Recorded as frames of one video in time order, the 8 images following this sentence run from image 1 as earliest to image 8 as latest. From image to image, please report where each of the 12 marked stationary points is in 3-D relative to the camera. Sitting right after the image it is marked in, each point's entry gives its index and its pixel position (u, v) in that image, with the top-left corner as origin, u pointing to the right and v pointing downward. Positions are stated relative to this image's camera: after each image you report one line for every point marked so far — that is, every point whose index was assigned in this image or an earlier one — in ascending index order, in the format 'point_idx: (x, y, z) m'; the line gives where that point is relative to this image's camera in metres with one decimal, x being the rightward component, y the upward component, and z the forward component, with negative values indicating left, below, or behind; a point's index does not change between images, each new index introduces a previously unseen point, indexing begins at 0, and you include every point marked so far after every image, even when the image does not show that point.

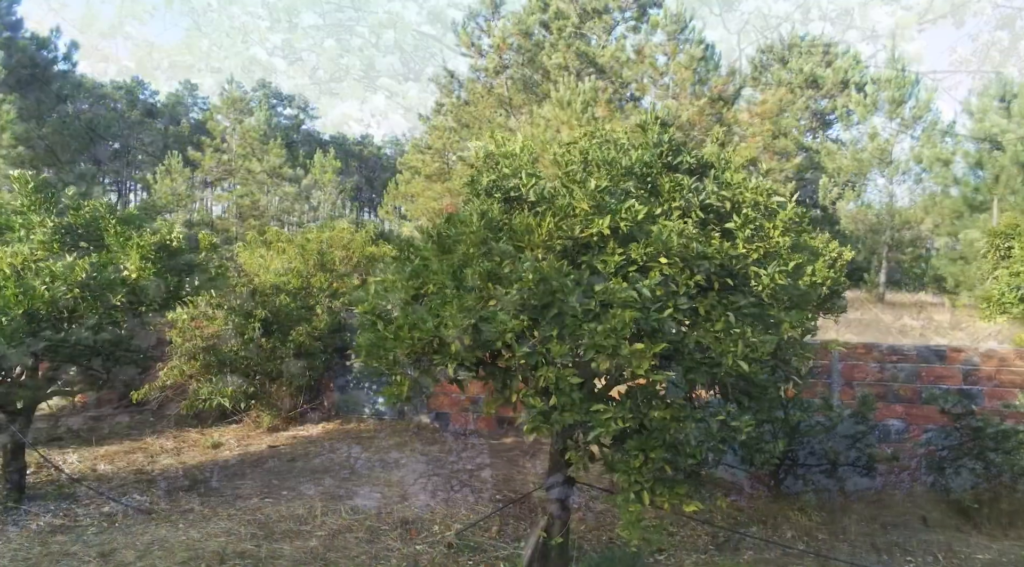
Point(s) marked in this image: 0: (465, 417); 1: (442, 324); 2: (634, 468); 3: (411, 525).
0: (-0.5, -1.5, +8.8) m
1: (-0.3, -0.2, +3.4) m
2: (+0.5, -0.8, +3.4) m
3: (-0.6, -1.6, +5.2) m
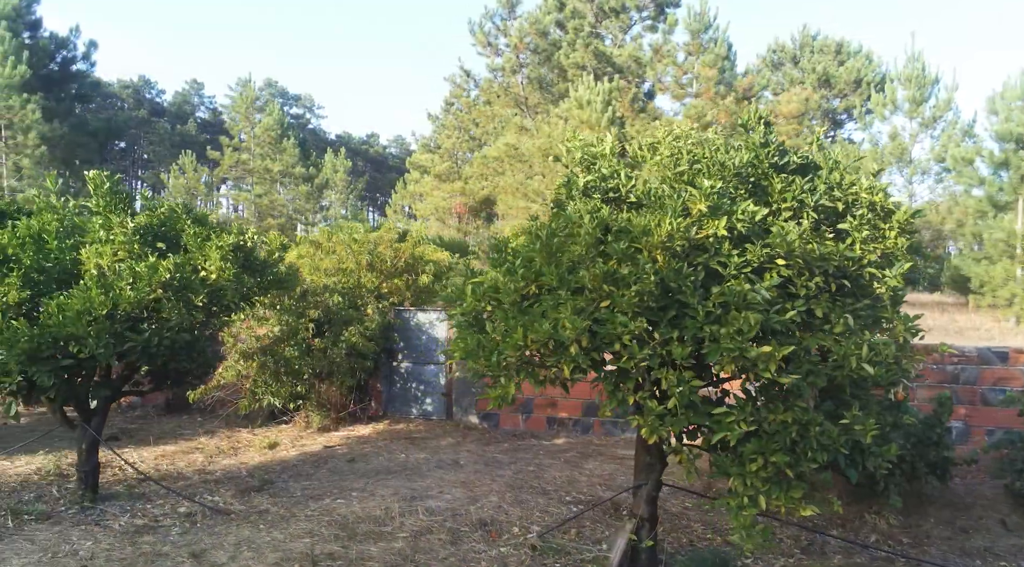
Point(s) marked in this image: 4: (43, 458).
0: (0.0, -1.5, +8.8) m
1: (+0.2, -0.2, +3.4) m
2: (+1.0, -0.8, +3.4) m
3: (-0.1, -1.6, +5.2) m
4: (-4.0, -1.5, +6.7) m
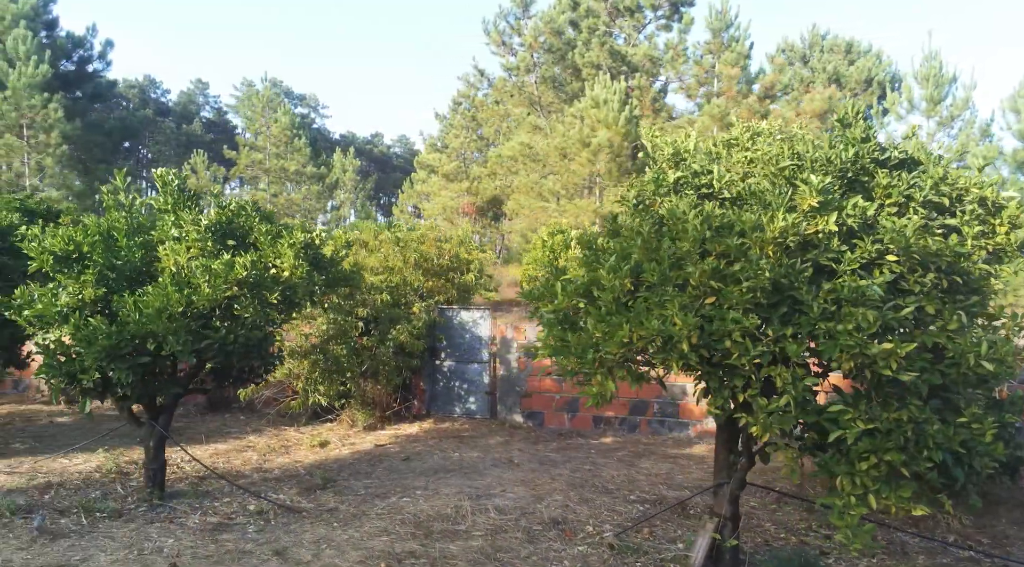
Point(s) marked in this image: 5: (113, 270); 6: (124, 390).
0: (+0.5, -1.5, +8.7) m
1: (+0.7, -0.2, +3.4) m
2: (+1.5, -0.8, +3.3) m
3: (+0.3, -1.6, +5.1) m
4: (-3.5, -1.5, +6.7) m
5: (-2.6, +0.1, +5.1) m
6: (-2.5, -0.7, +5.0) m
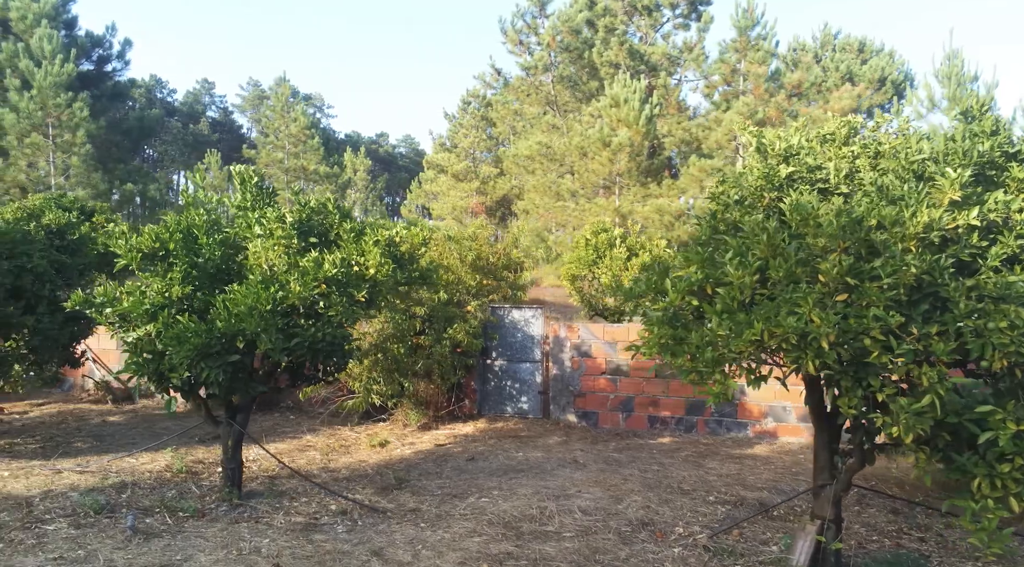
0: (+1.1, -1.5, +8.7) m
1: (+1.2, -0.1, +3.3) m
2: (+2.0, -0.8, +3.2) m
3: (+0.9, -1.6, +5.1) m
4: (-2.9, -1.5, +6.6) m
5: (-2.0, +0.1, +5.1) m
6: (-1.9, -0.7, +4.9) m
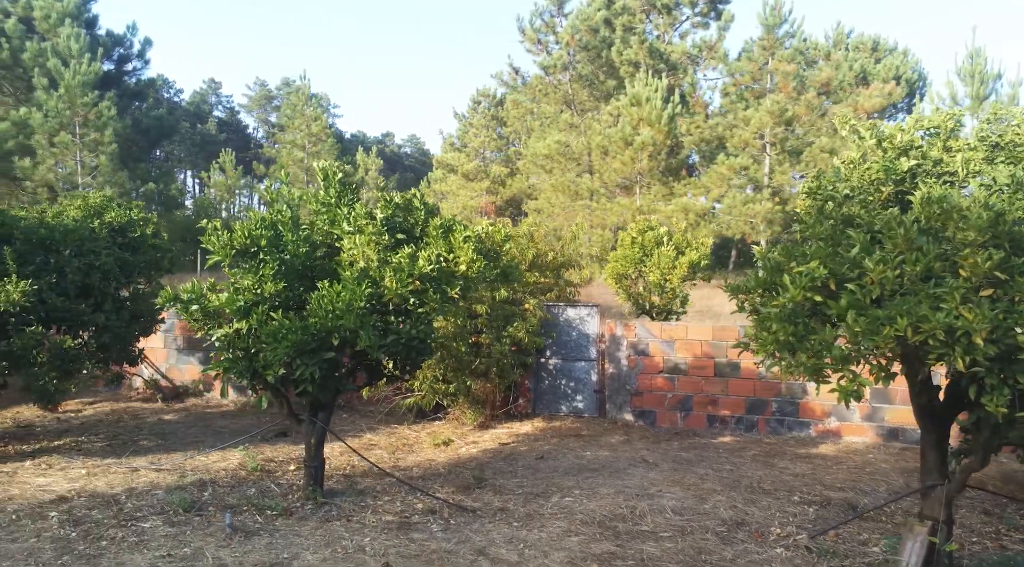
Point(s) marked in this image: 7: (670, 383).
0: (+1.8, -1.4, +8.6) m
1: (+1.8, -0.1, +3.2) m
2: (+2.6, -0.8, +3.2) m
3: (+1.5, -1.5, +5.0) m
4: (-2.3, -1.5, +6.6) m
5: (-1.4, +0.1, +5.0) m
6: (-1.3, -0.6, +4.9) m
7: (+1.7, -1.1, +8.6) m
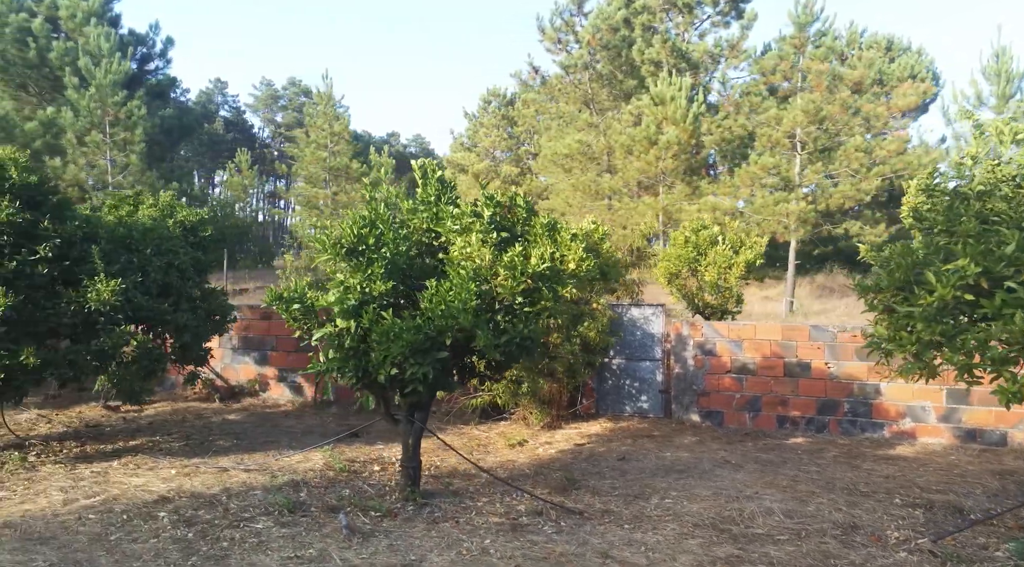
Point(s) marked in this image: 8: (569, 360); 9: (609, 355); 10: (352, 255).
0: (+2.5, -1.4, +8.5) m
1: (+2.5, -0.1, +3.1) m
2: (+3.3, -0.8, +3.1) m
3: (+2.2, -1.5, +4.9) m
4: (-1.6, -1.4, +6.5) m
5: (-0.8, +0.1, +5.0) m
6: (-0.6, -0.6, +4.8) m
7: (+2.5, -1.1, +8.5) m
8: (+0.6, -0.8, +8.1) m
9: (+1.1, -0.8, +9.1) m
10: (-1.0, +0.2, +5.0) m
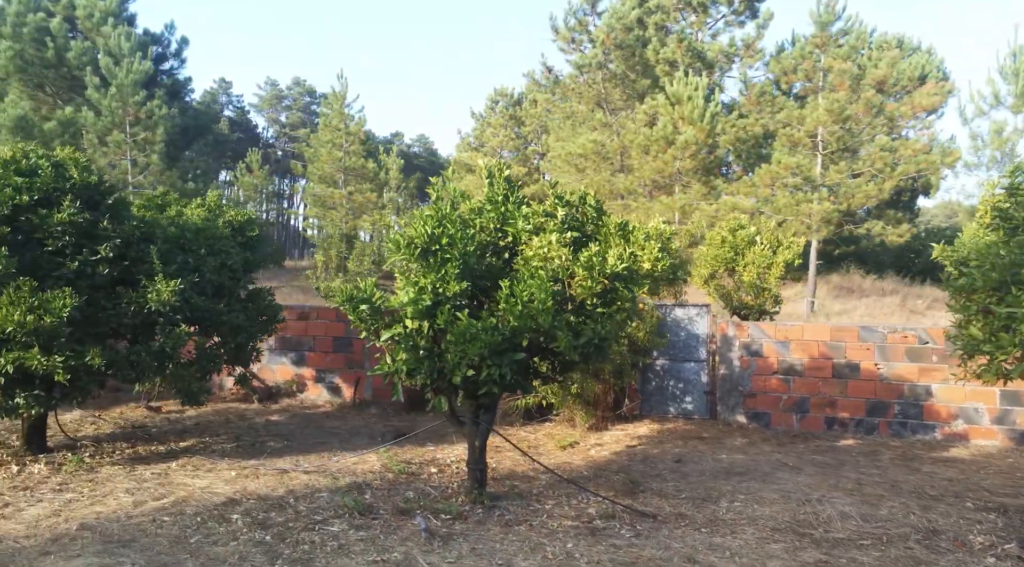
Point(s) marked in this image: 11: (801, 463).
0: (+3.0, -1.4, +8.4) m
1: (+2.9, -0.1, +3.0) m
2: (+3.7, -0.8, +3.0) m
3: (+2.7, -1.5, +4.8) m
4: (-1.1, -1.4, +6.5) m
5: (-0.3, +0.1, +4.9) m
6: (-0.2, -0.6, +4.8) m
7: (+2.9, -1.1, +8.4) m
8: (+1.1, -0.8, +8.1) m
9: (+1.6, -0.8, +9.0) m
10: (-0.6, +0.2, +4.9) m
11: (+2.5, -1.6, +6.9) m
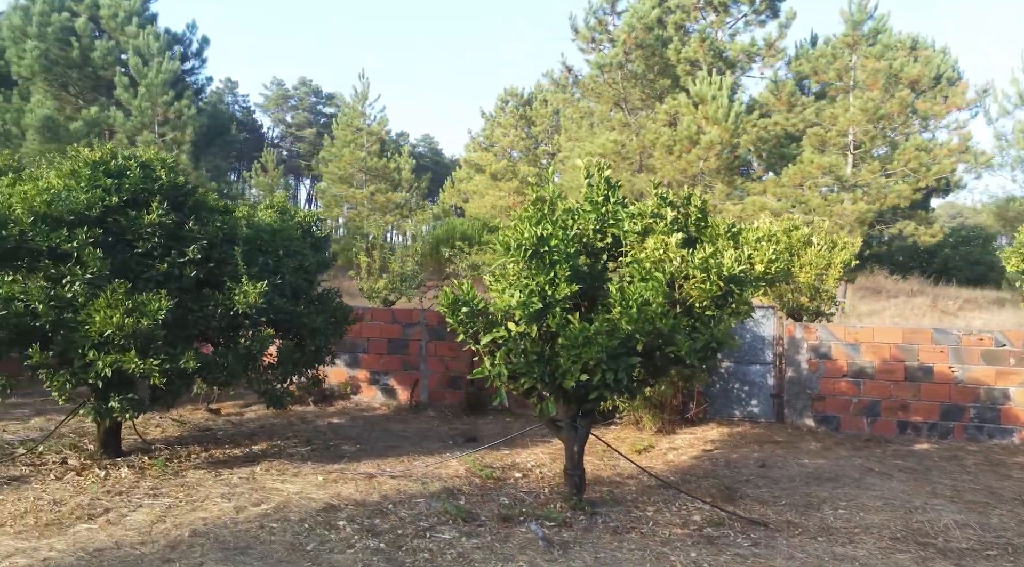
0: (+3.7, -1.5, +8.3) m
1: (+3.6, -0.1, +2.9) m
2: (+4.4, -0.8, +2.8) m
3: (+3.3, -1.6, +4.7) m
4: (-0.5, -1.5, +6.4) m
5: (+0.4, +0.1, +4.8) m
6: (+0.5, -0.7, +4.7) m
7: (+3.6, -1.1, +8.3) m
8: (+1.8, -0.8, +8.0) m
9: (+2.3, -0.8, +8.9) m
10: (+0.1, +0.2, +4.8) m
11: (+3.2, -1.6, +6.7) m
